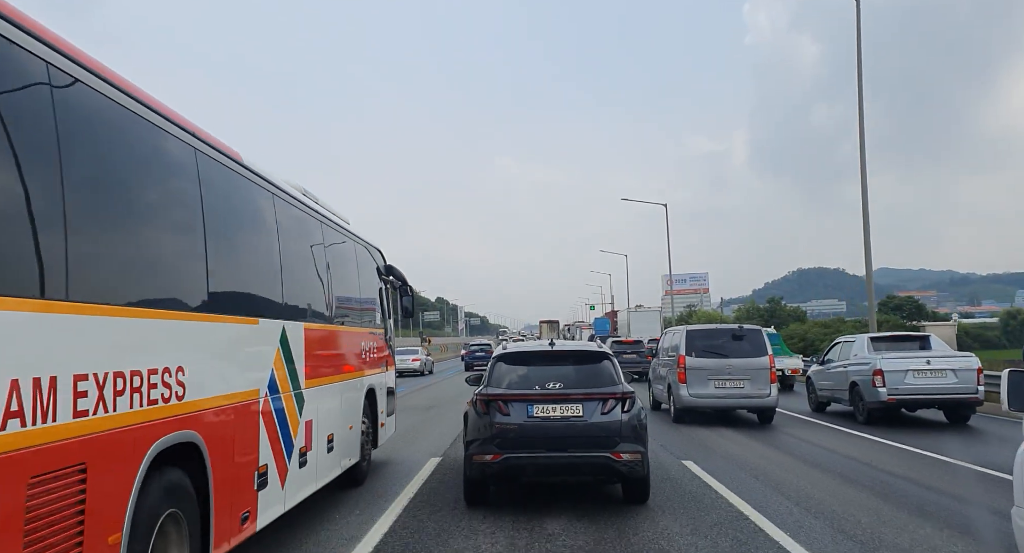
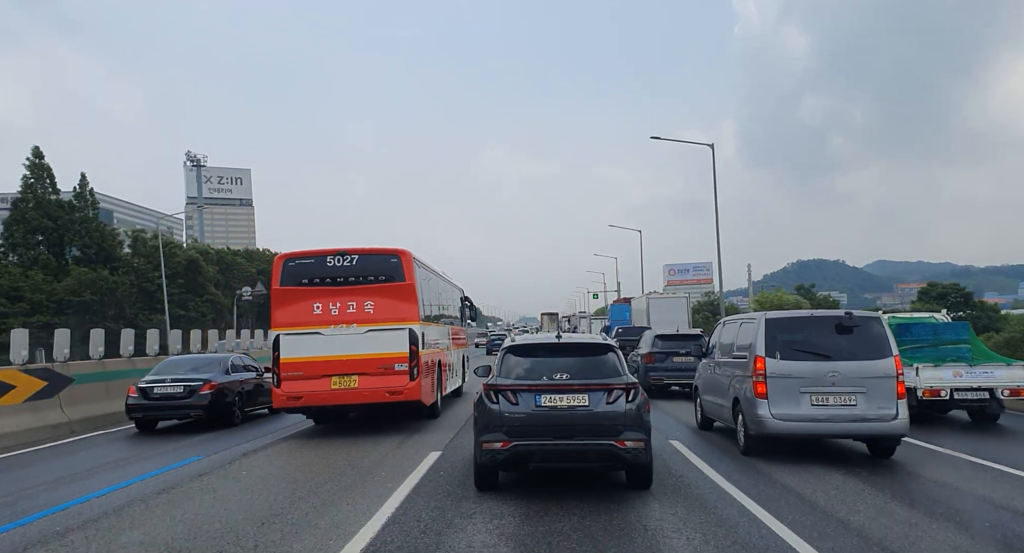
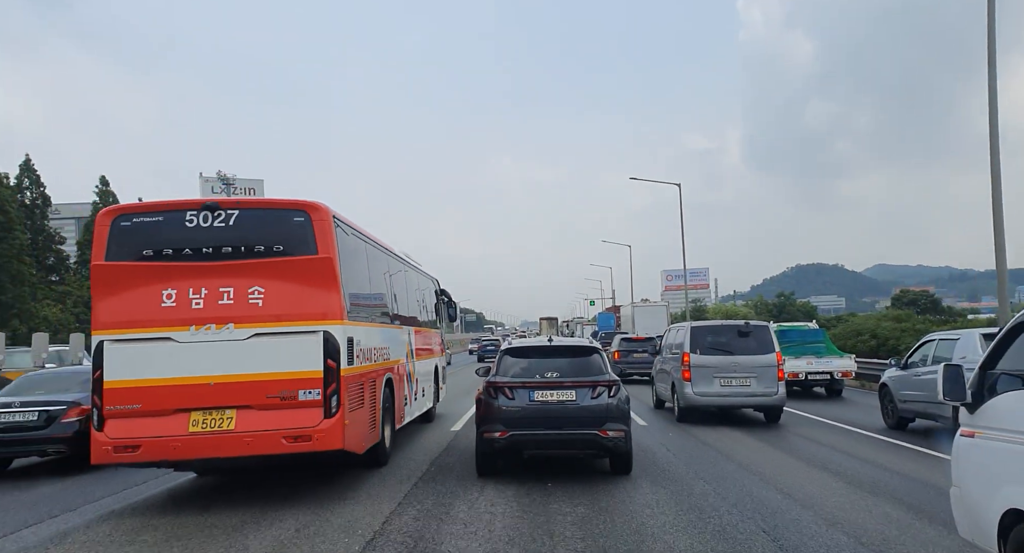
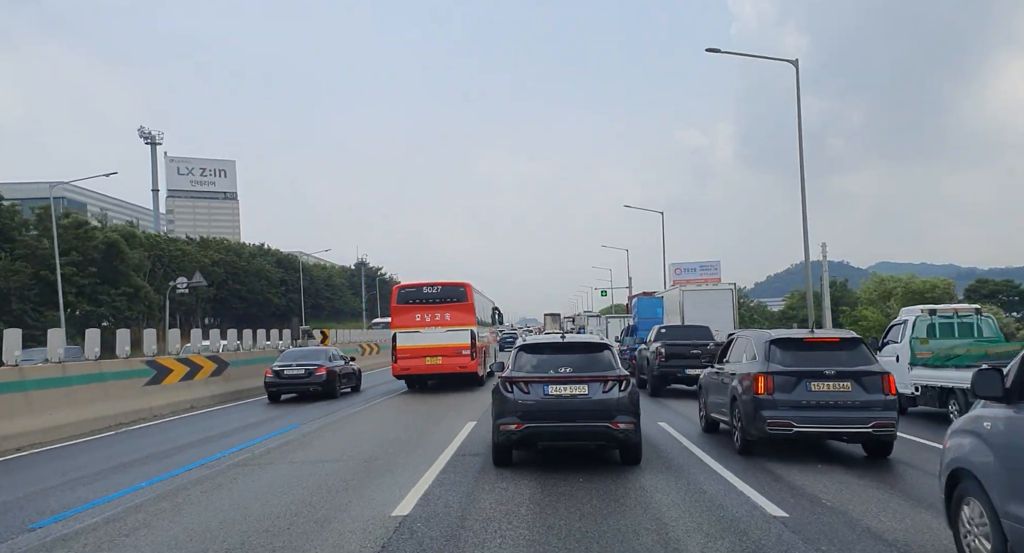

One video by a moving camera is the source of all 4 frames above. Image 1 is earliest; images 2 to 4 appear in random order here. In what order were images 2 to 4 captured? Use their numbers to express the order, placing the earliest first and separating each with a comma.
3, 2, 4
